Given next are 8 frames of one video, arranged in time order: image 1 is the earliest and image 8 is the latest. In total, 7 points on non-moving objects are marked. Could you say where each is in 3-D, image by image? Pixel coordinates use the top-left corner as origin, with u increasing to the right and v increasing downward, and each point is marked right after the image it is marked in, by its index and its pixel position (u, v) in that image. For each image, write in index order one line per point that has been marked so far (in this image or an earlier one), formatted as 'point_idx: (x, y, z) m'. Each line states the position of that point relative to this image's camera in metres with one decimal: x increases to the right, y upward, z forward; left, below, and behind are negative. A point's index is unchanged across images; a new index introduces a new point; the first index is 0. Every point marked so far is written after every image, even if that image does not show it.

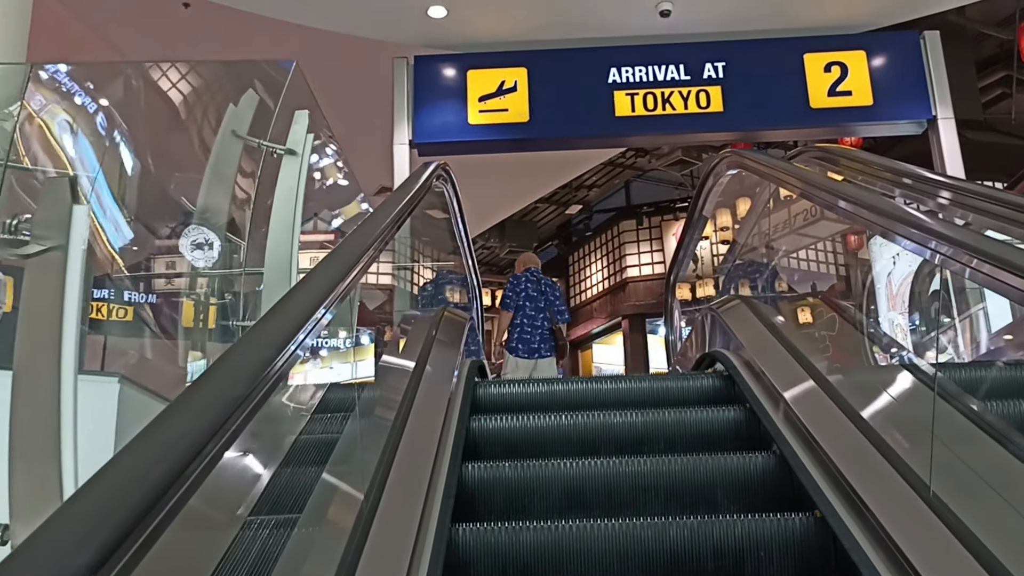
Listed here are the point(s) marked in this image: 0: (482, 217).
0: (-0.2, +0.6, +7.4) m
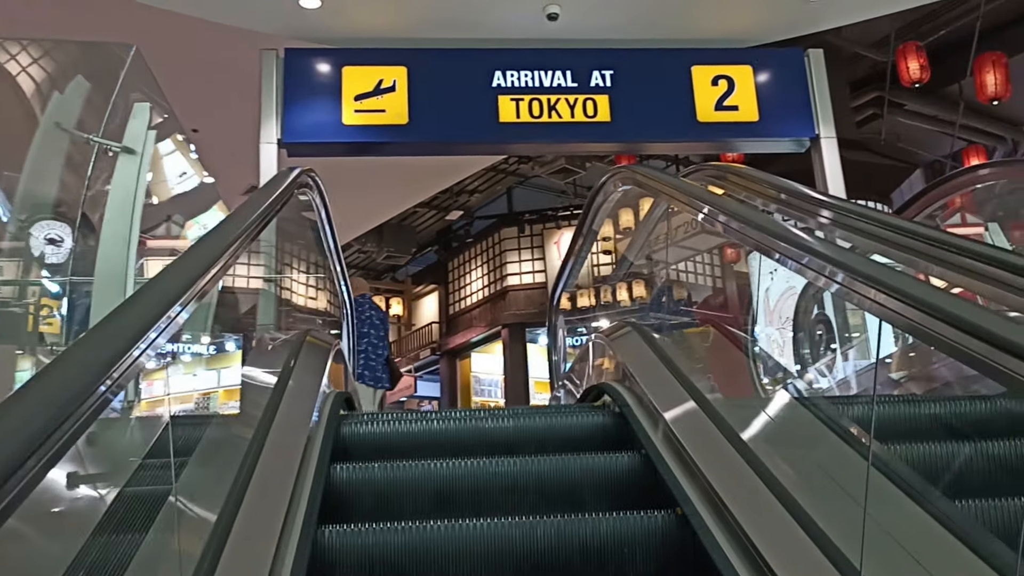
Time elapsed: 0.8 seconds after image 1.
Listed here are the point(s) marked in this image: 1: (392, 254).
0: (-1.2, +0.5, +7.0) m
1: (-1.3, +0.4, +10.2) m
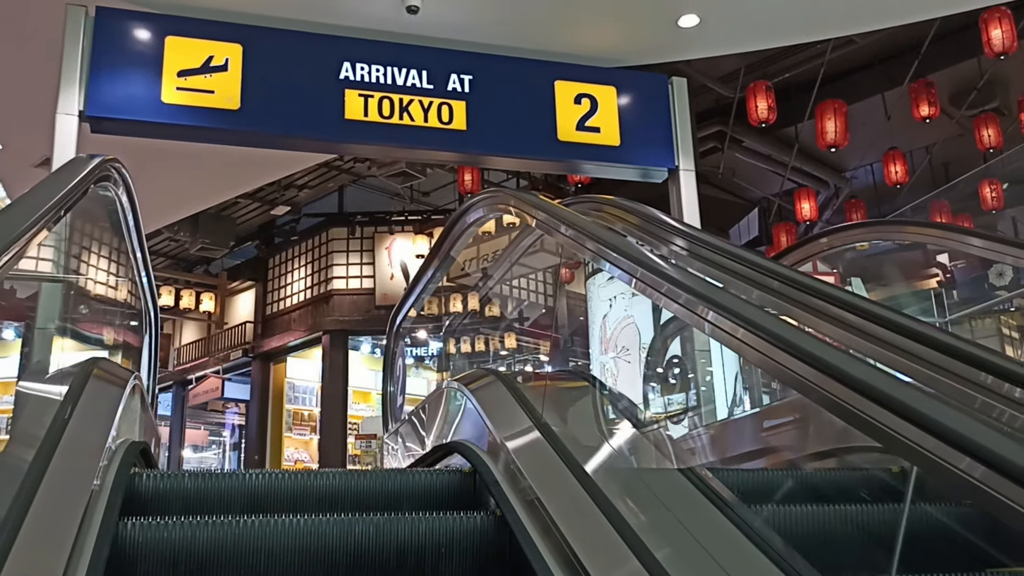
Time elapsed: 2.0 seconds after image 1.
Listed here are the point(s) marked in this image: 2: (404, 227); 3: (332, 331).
0: (-2.3, +0.5, +6.3) m
1: (-3.1, +0.4, +9.4) m
2: (-1.1, +0.6, +9.7) m
3: (-1.8, -0.4, +9.4) m
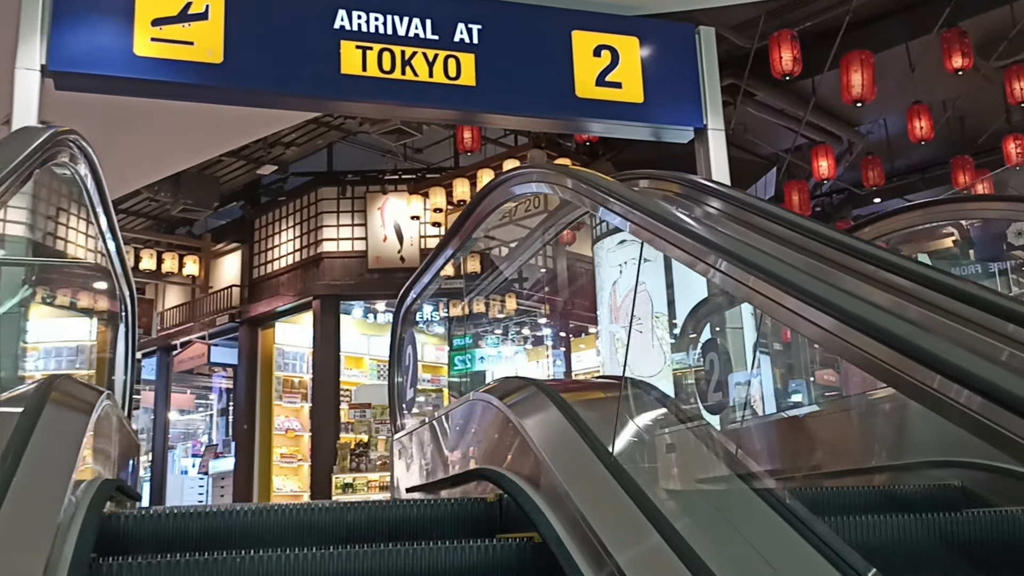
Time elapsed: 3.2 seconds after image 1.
0: (-2.3, +0.7, +5.8) m
1: (-3.1, +0.8, +8.9) m
2: (-1.1, +1.0, +9.2) m
3: (-1.8, -0.1, +9.0) m
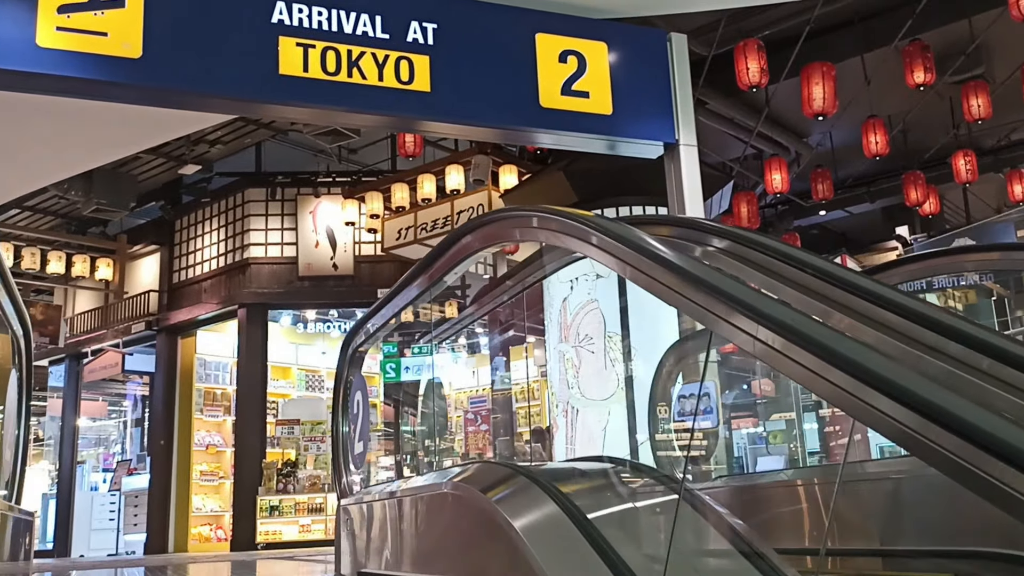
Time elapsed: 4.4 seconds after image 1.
0: (-2.6, +0.6, +5.2) m
1: (-3.6, +0.7, +8.3) m
2: (-1.7, +0.9, +8.7) m
3: (-2.4, -0.1, +8.4) m
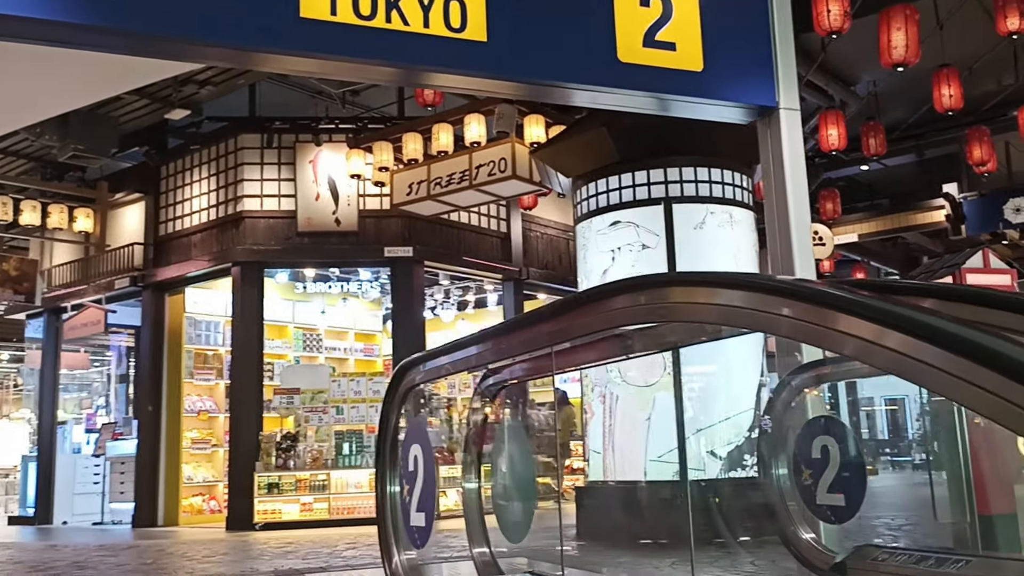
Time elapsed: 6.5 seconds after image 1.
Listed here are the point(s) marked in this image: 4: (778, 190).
0: (-2.4, +0.8, +4.5) m
1: (-3.5, +1.1, +7.5) m
2: (-1.5, +1.3, +7.9) m
3: (-2.2, +0.2, +7.7) m
4: (+1.0, +0.4, +3.4) m
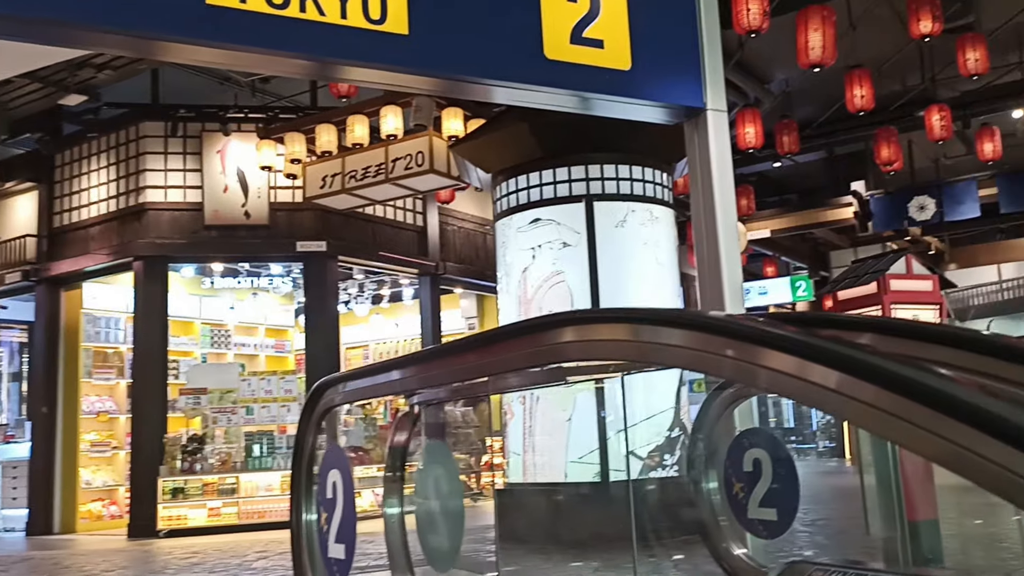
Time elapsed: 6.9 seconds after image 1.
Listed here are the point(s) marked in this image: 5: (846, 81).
0: (-2.7, +0.8, +4.1) m
1: (-4.1, +1.1, +7.0) m
2: (-2.2, +1.3, +7.6) m
3: (-2.9, +0.3, +7.4) m
4: (+0.7, +0.3, +3.4) m
5: (+2.3, +1.4, +6.3) m
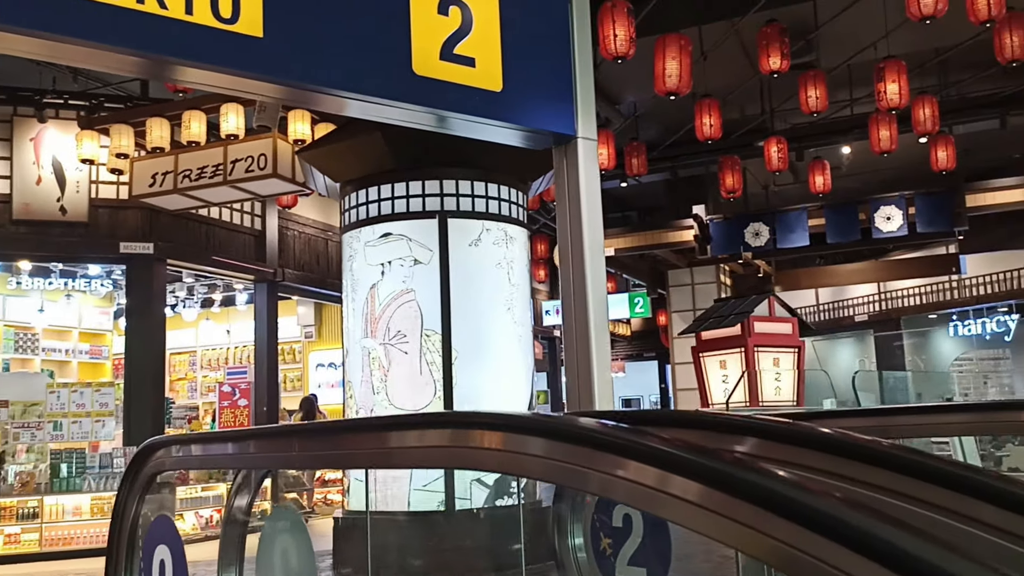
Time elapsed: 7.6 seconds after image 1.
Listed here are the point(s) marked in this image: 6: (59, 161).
0: (-3.3, +0.8, +3.4) m
1: (-5.1, +1.2, +6.0) m
2: (-3.4, +1.3, +6.9) m
3: (-4.0, +0.3, +6.6) m
4: (+0.2, +0.2, +3.2) m
5: (+1.3, +1.2, +6.4) m
6: (-3.3, +0.9, +6.8) m
